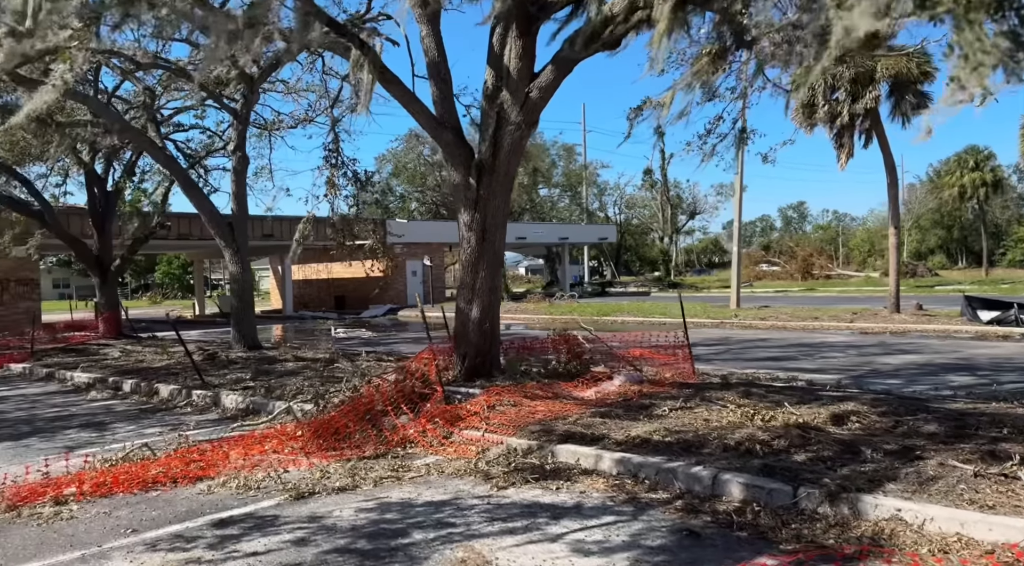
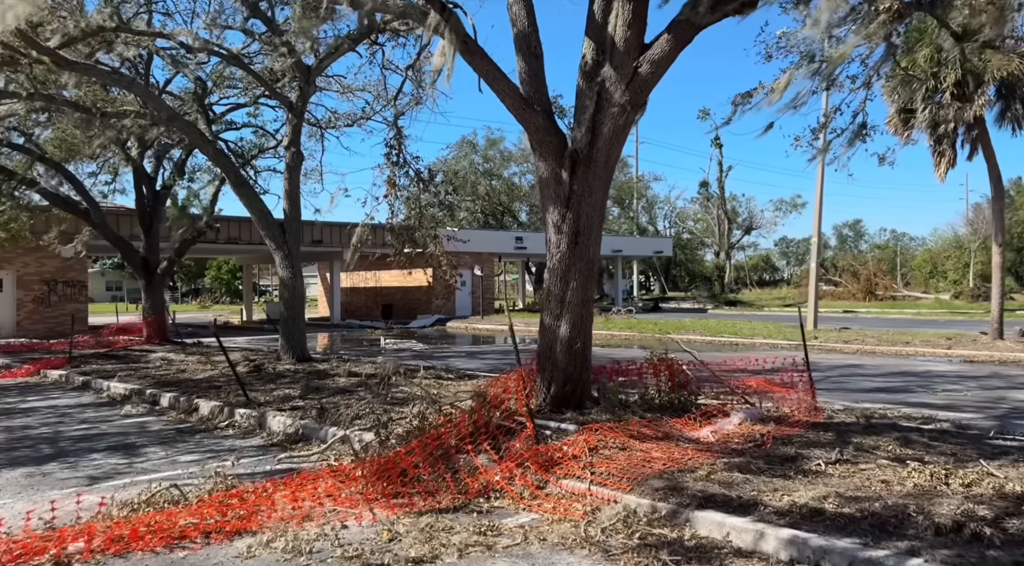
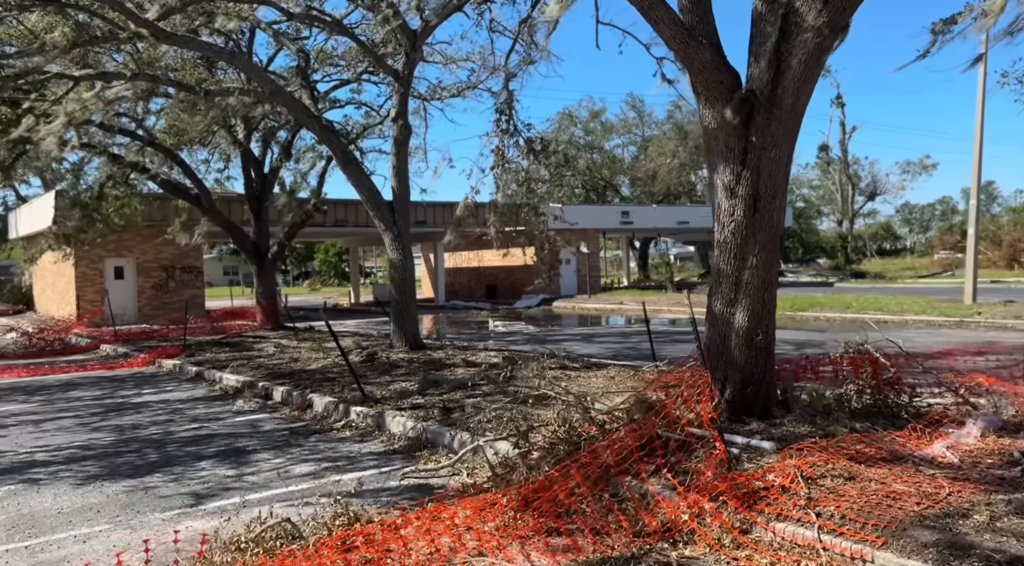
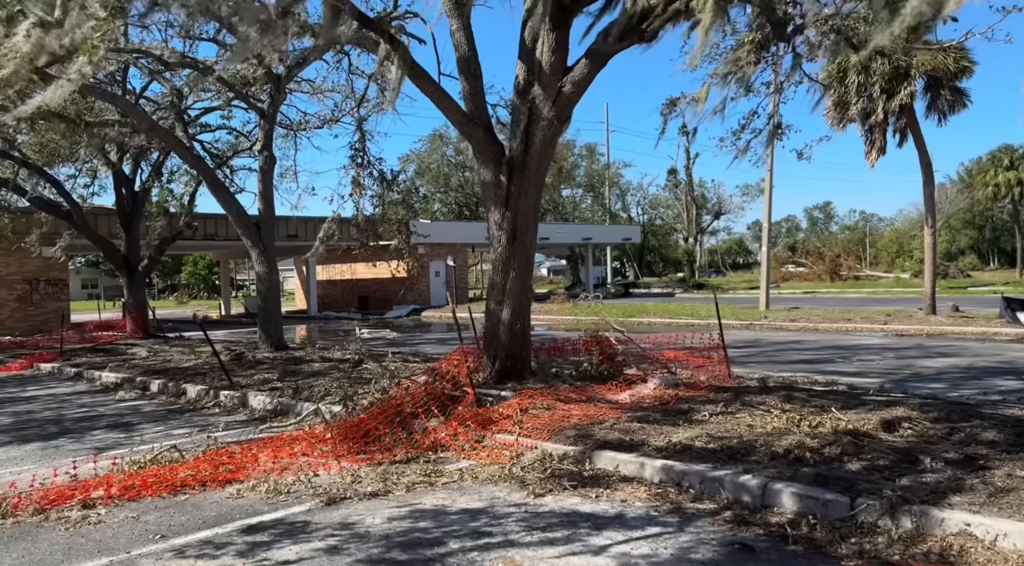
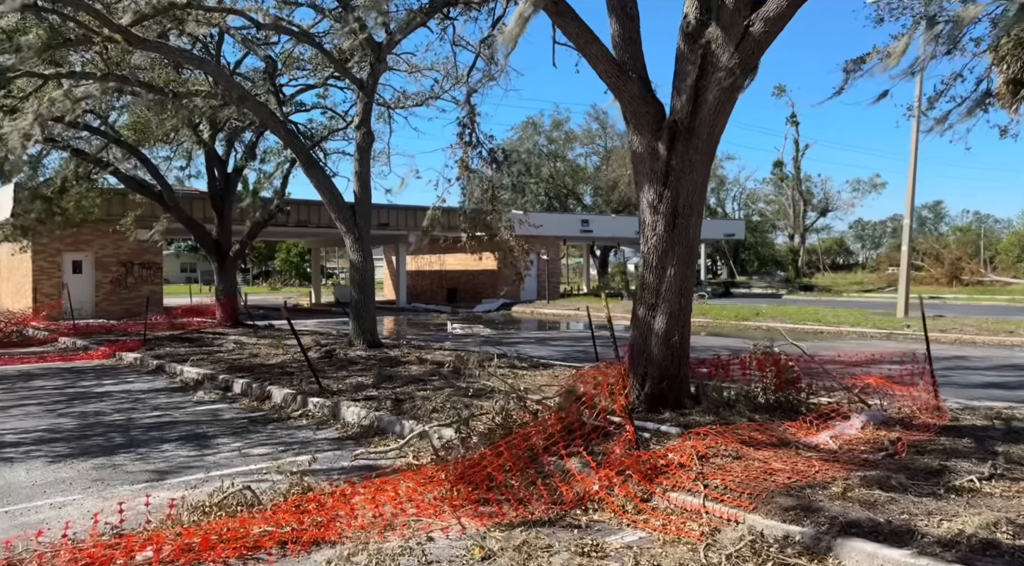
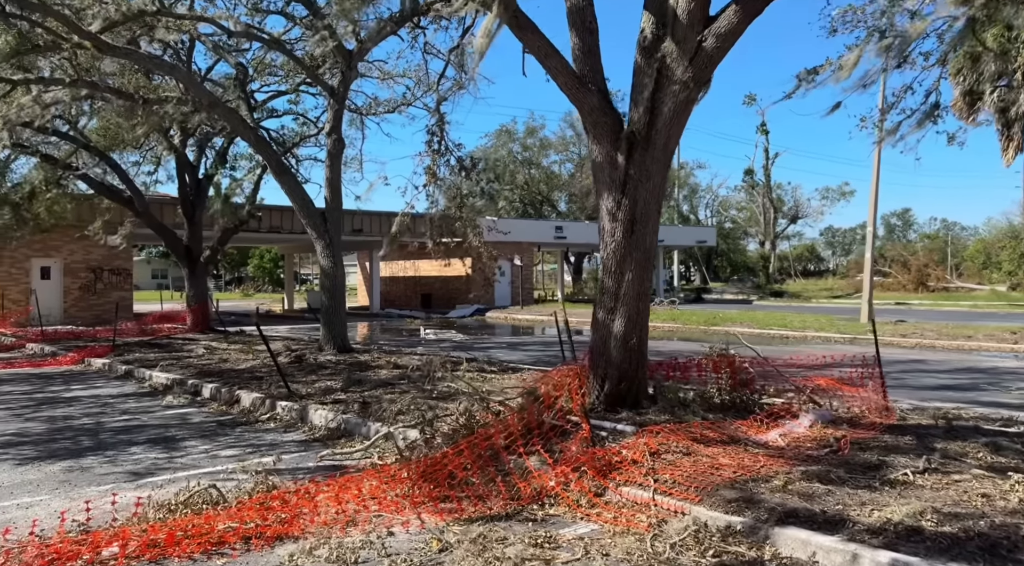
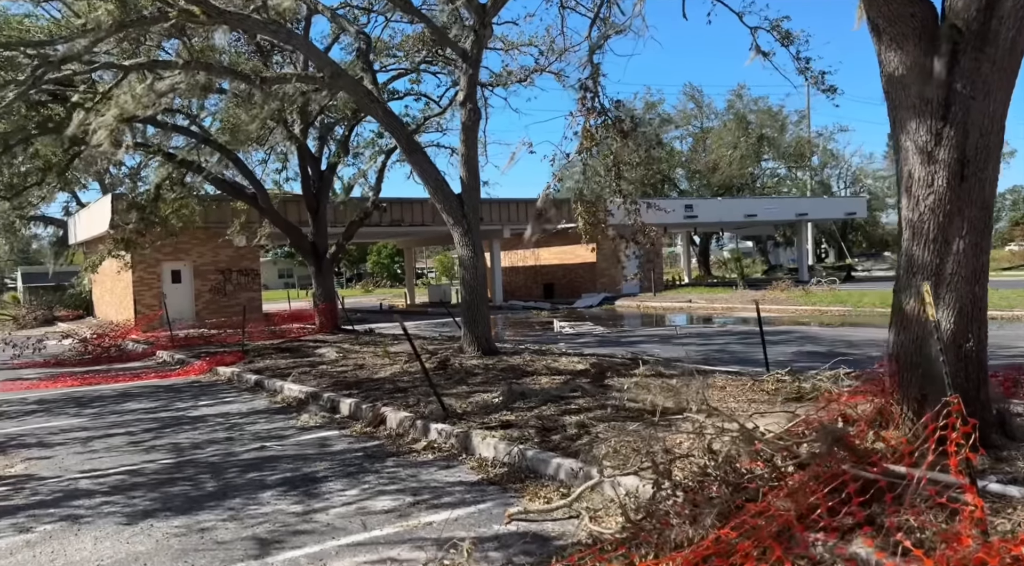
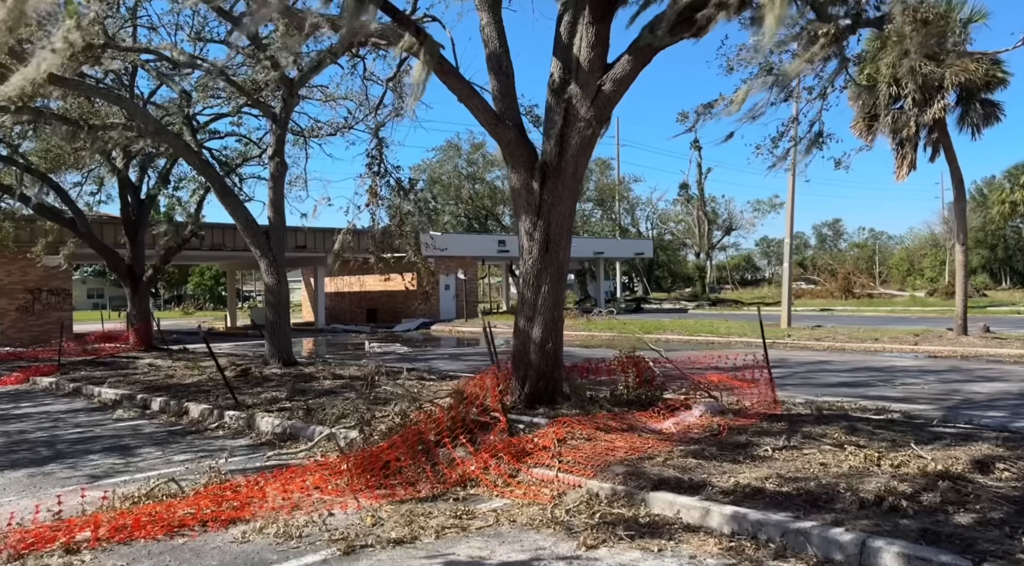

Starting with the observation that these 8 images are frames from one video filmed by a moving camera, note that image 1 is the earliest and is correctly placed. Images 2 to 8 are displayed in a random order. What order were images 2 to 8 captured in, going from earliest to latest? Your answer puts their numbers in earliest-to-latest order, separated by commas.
4, 8, 2, 6, 5, 3, 7
